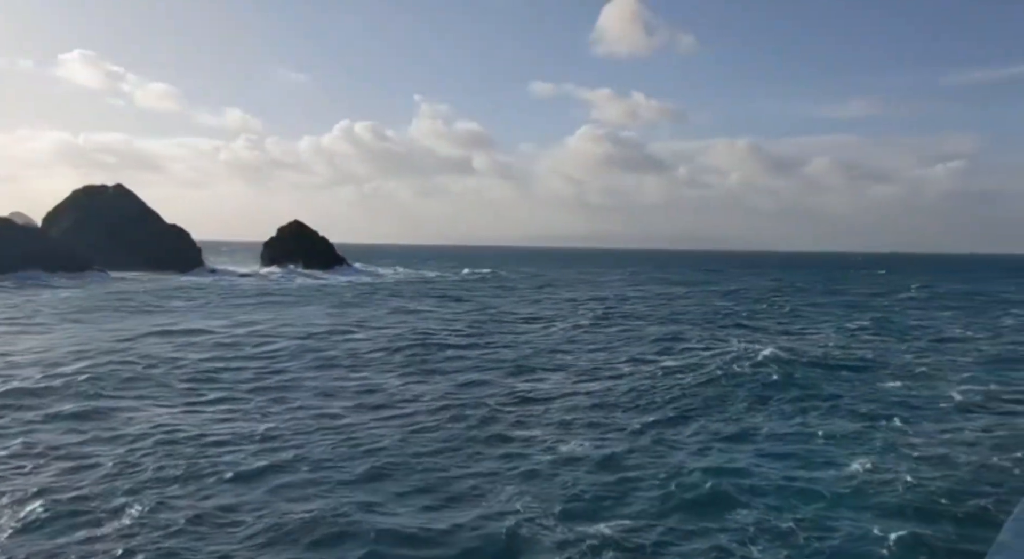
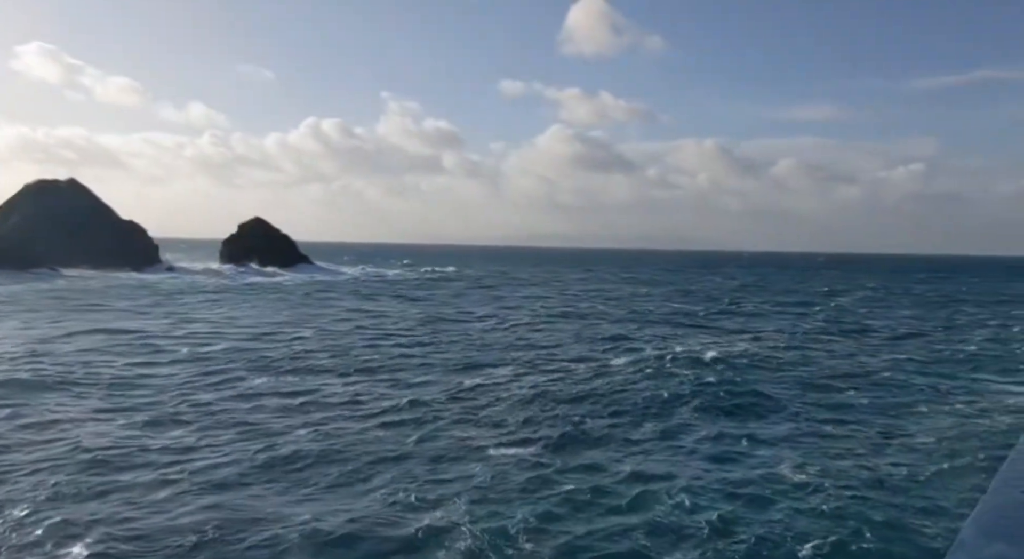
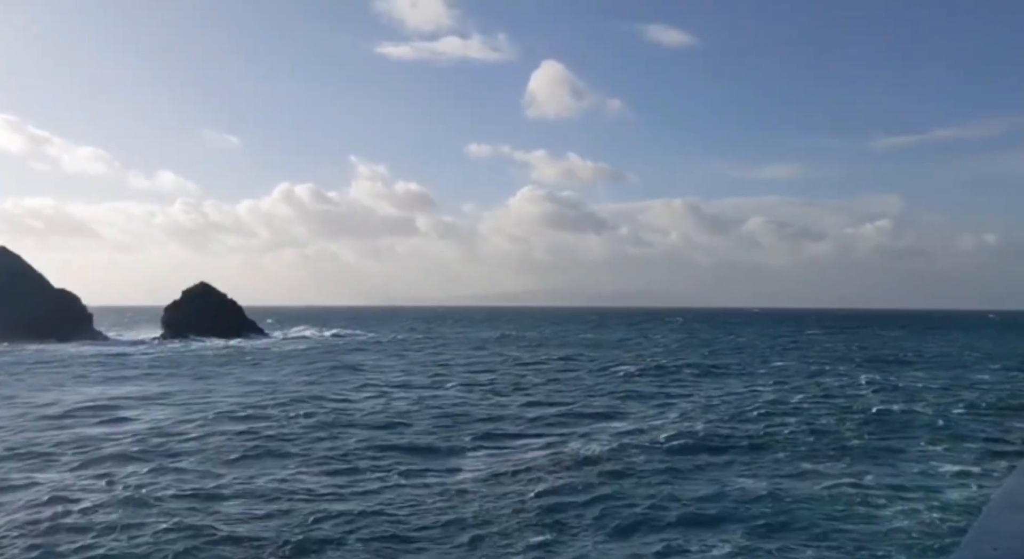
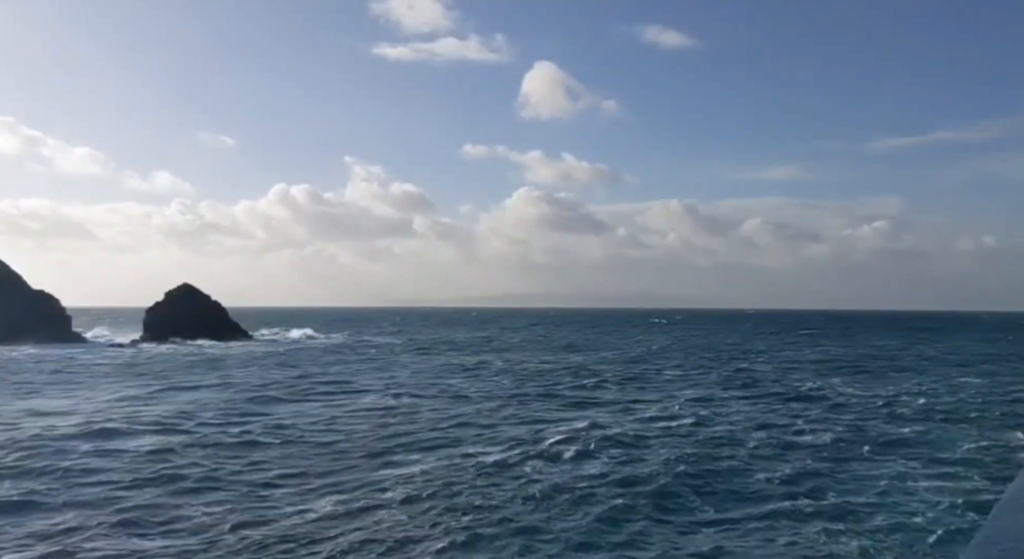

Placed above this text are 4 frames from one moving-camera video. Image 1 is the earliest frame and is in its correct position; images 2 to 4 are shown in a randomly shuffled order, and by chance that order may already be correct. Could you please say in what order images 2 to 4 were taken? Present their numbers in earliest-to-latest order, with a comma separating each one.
2, 3, 4
